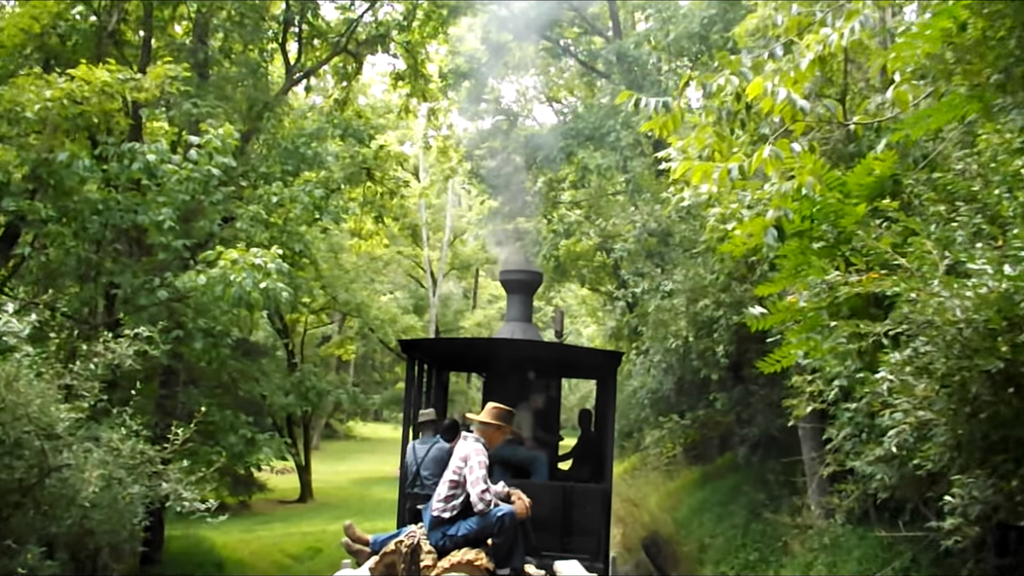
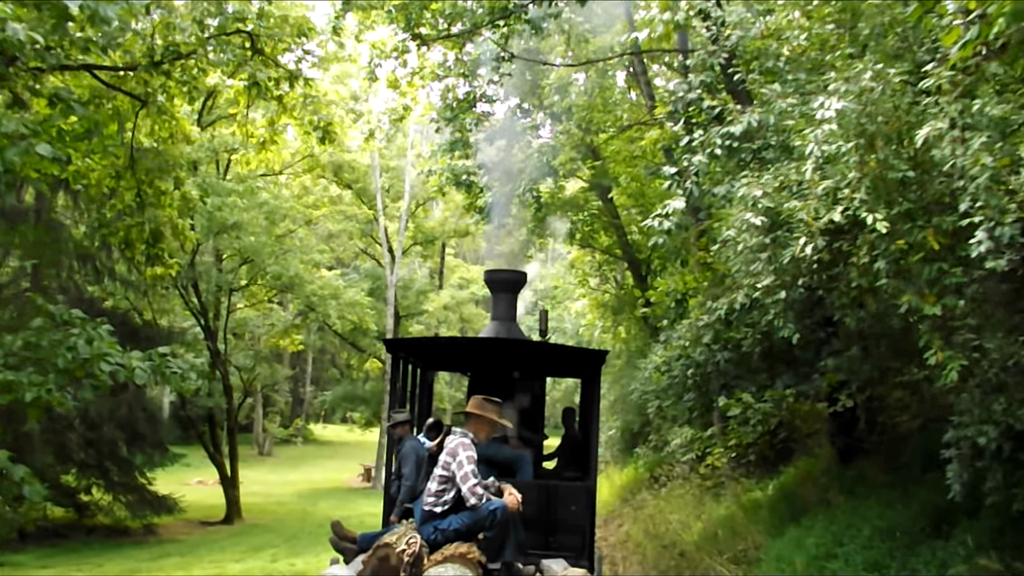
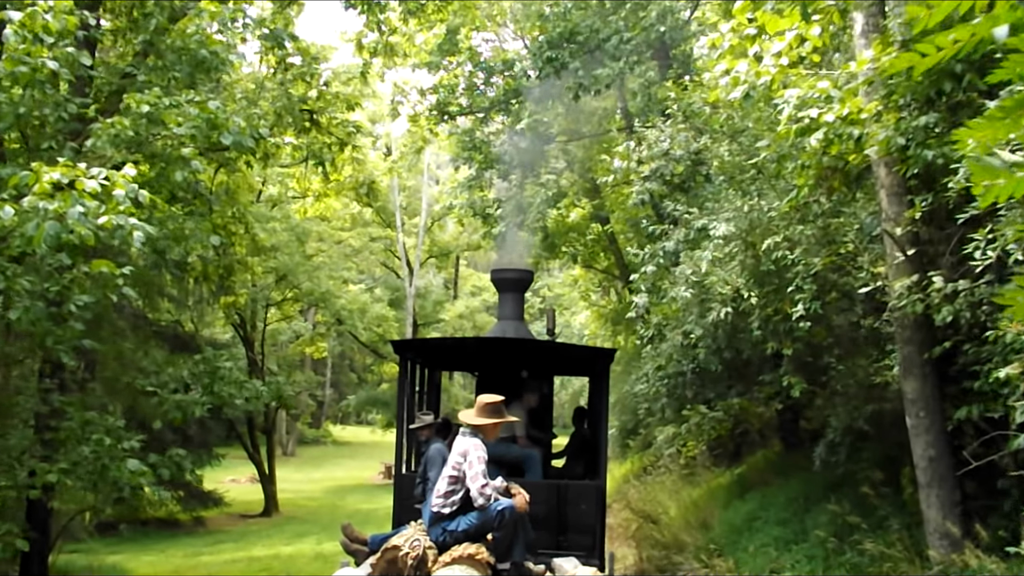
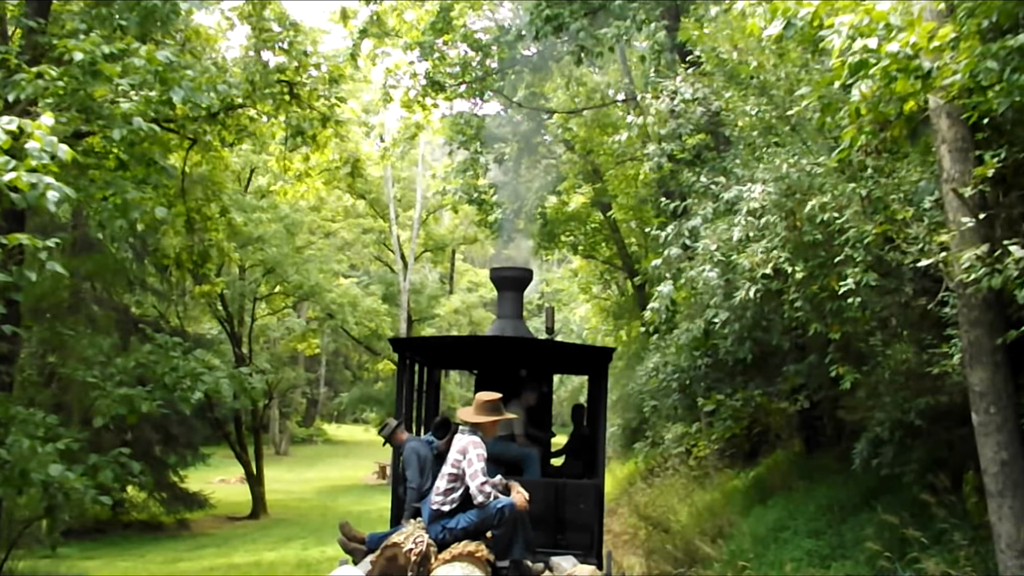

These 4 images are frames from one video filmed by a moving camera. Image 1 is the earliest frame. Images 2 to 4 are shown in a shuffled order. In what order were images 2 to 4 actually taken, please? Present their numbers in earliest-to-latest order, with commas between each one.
3, 4, 2
